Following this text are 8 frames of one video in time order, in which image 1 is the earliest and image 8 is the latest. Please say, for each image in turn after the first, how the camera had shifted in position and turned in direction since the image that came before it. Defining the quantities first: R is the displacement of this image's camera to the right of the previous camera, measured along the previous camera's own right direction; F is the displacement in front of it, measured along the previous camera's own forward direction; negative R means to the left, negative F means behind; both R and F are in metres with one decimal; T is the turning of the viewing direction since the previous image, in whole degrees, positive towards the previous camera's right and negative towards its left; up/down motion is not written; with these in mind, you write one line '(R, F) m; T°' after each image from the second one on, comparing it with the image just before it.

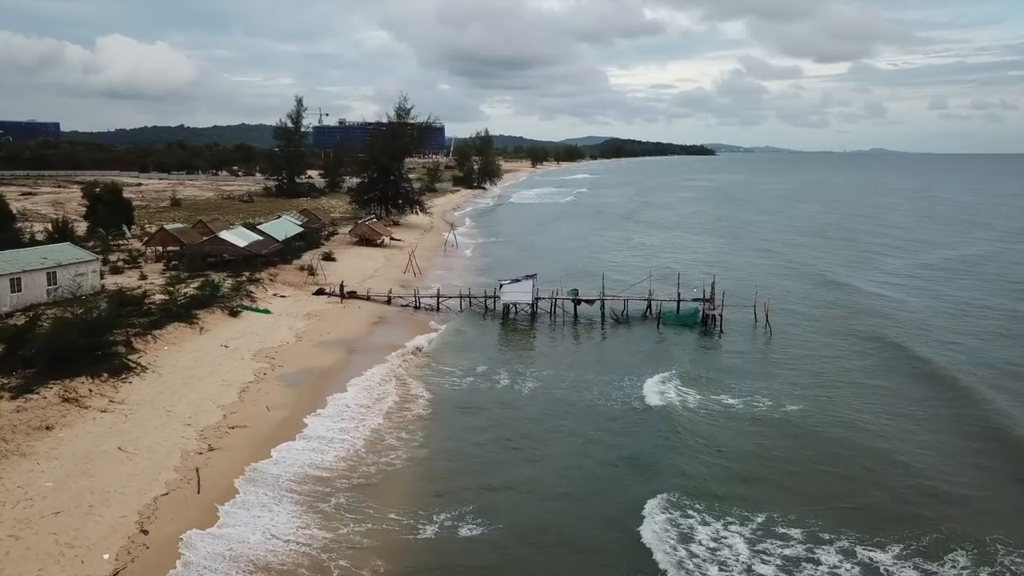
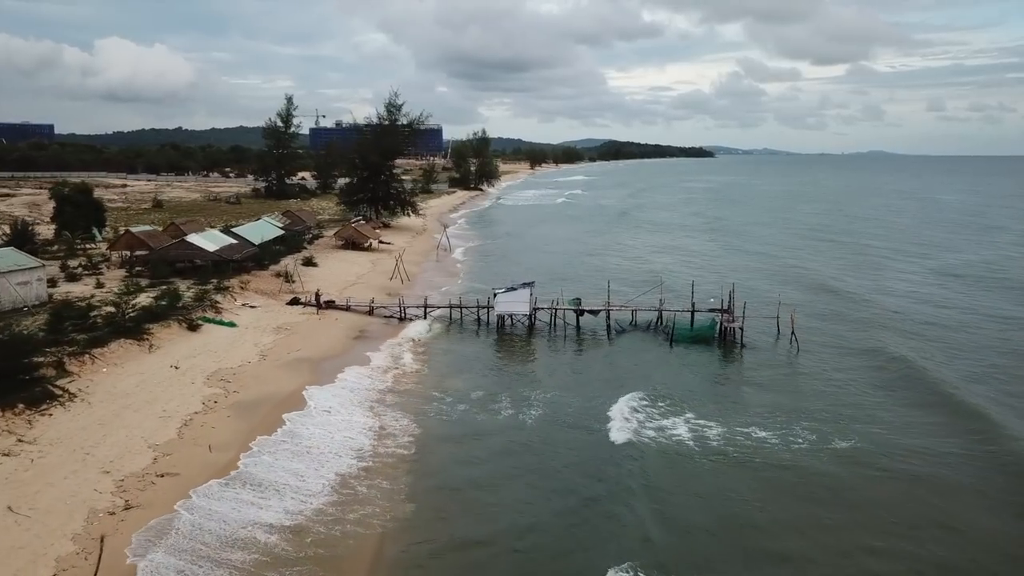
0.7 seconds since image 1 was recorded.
(+0.1, +3.5) m; 0°
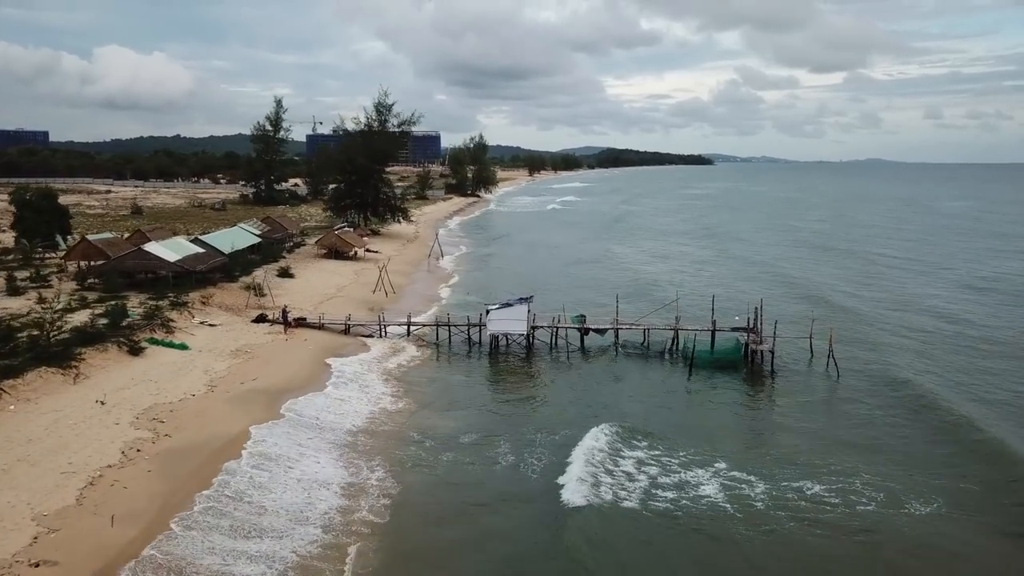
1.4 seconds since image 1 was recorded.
(+0.1, +3.8) m; 0°
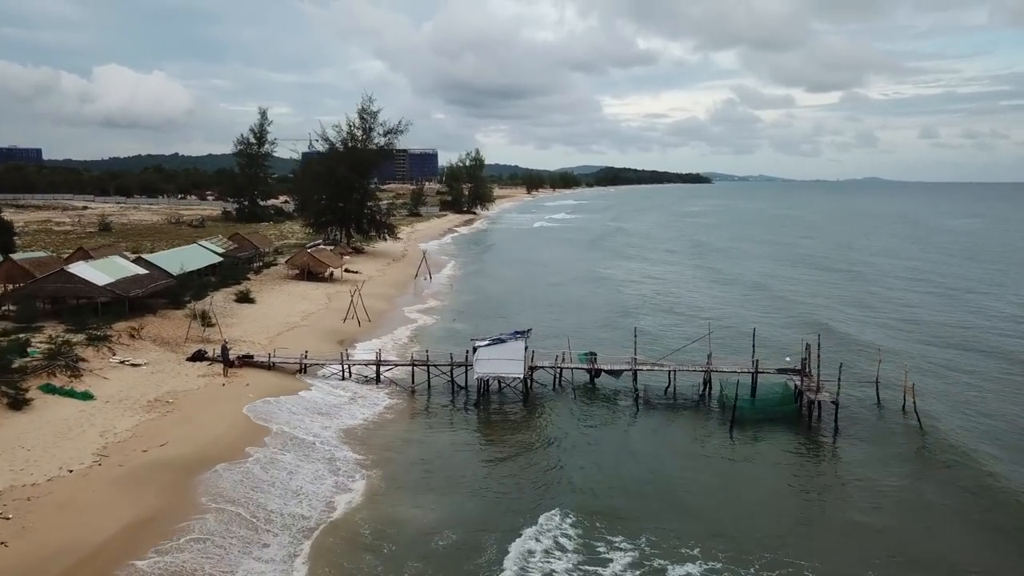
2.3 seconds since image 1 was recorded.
(+0.1, +5.2) m; 0°
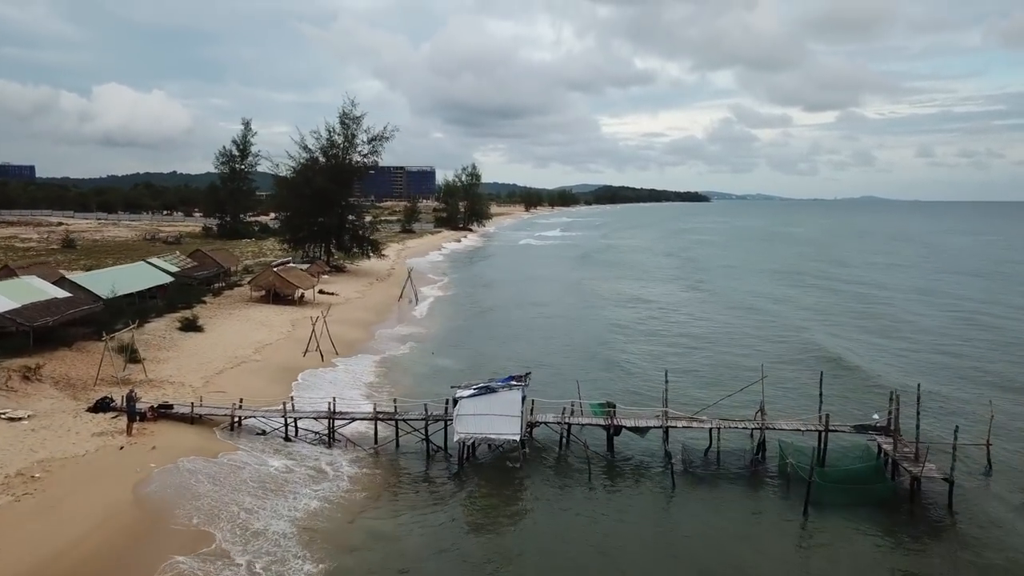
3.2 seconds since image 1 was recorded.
(+0.1, +5.2) m; 0°
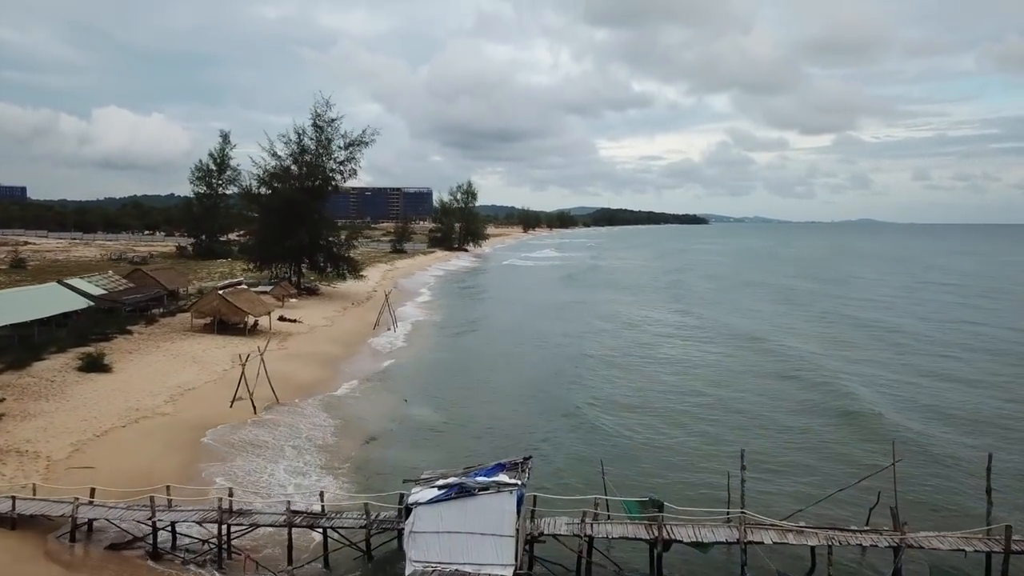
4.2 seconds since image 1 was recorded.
(+0.1, +6.1) m; 0°
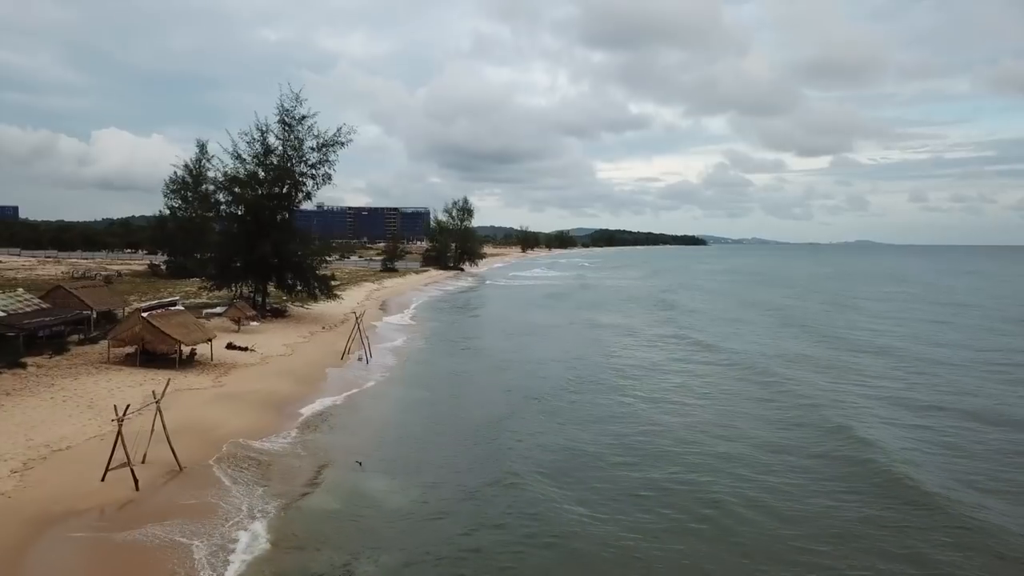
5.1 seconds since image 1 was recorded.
(+0.1, +5.8) m; 0°
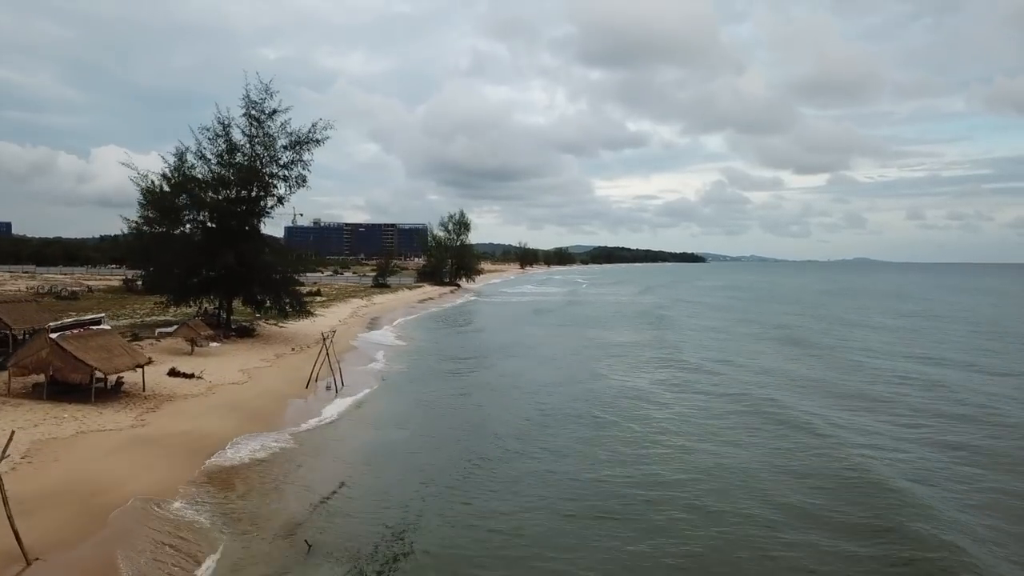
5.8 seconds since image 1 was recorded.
(0.0, +4.5) m; 0°
